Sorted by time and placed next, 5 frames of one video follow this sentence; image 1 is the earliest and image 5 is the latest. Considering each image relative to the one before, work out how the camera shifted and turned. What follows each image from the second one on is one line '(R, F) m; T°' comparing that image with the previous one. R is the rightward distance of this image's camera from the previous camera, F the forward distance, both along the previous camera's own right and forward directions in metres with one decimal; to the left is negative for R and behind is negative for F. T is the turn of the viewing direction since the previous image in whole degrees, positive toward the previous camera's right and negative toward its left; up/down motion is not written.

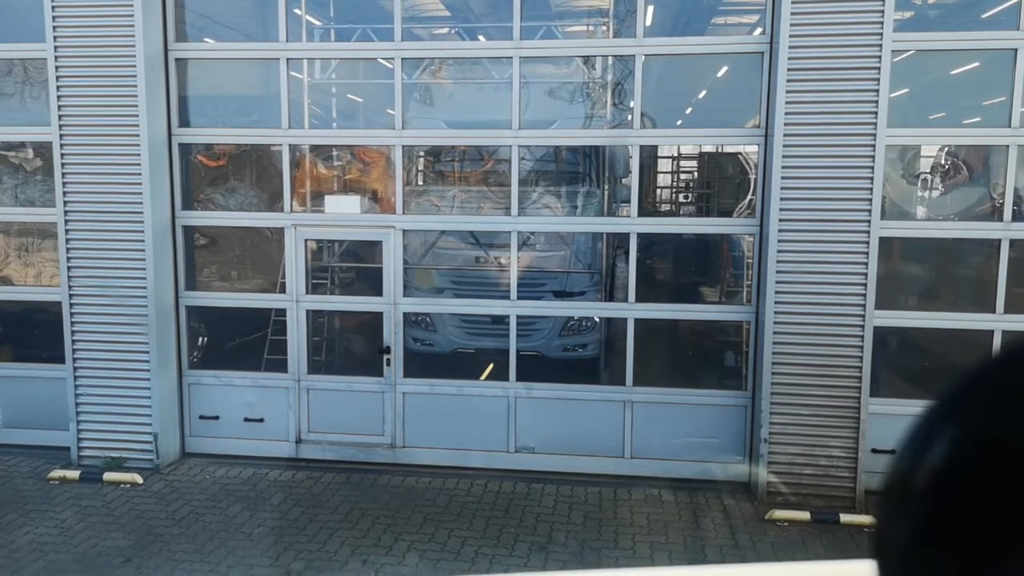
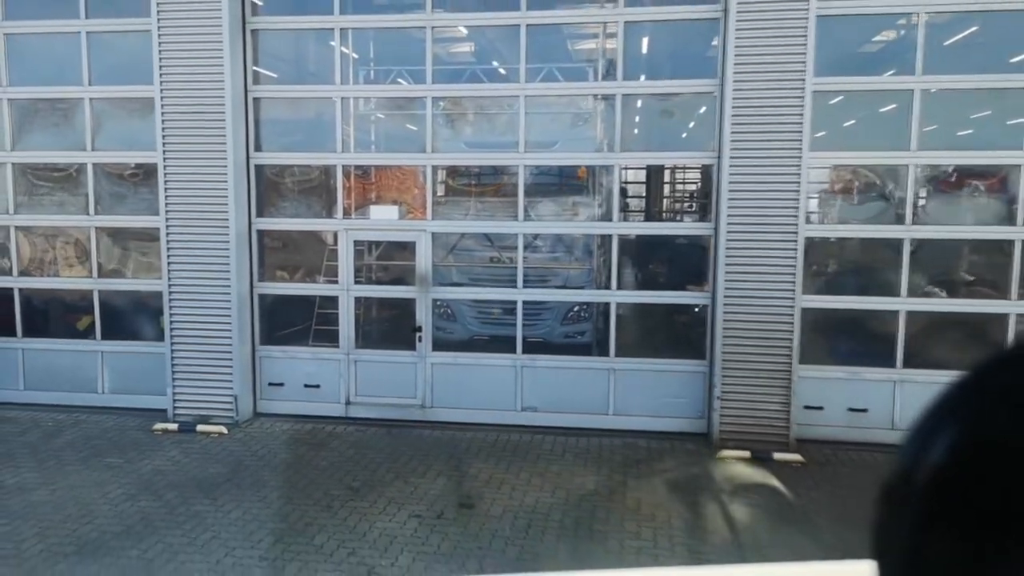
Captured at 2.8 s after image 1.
(+0.1, -1.4) m; -1°
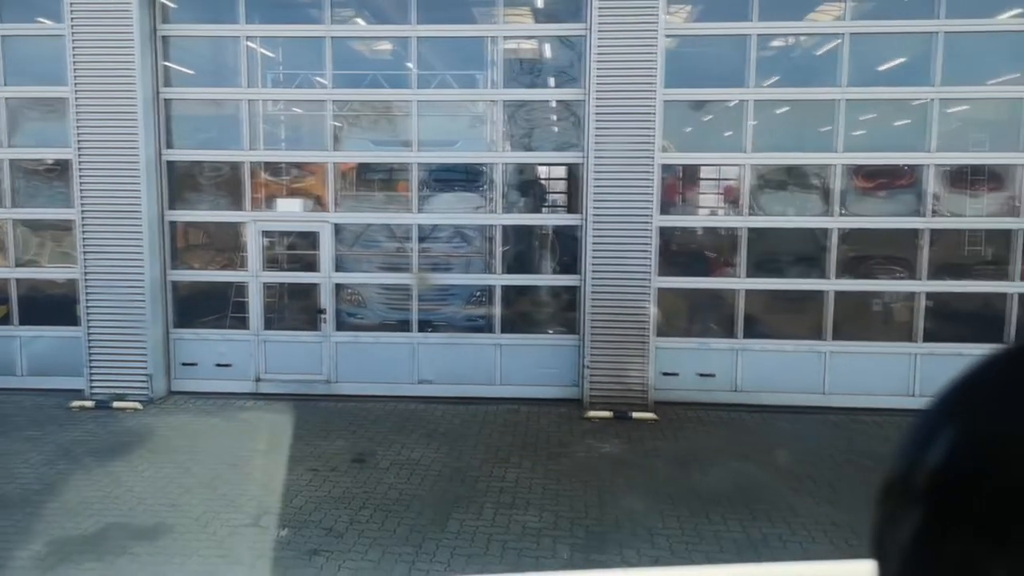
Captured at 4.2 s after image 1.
(+0.4, -0.8) m; +5°
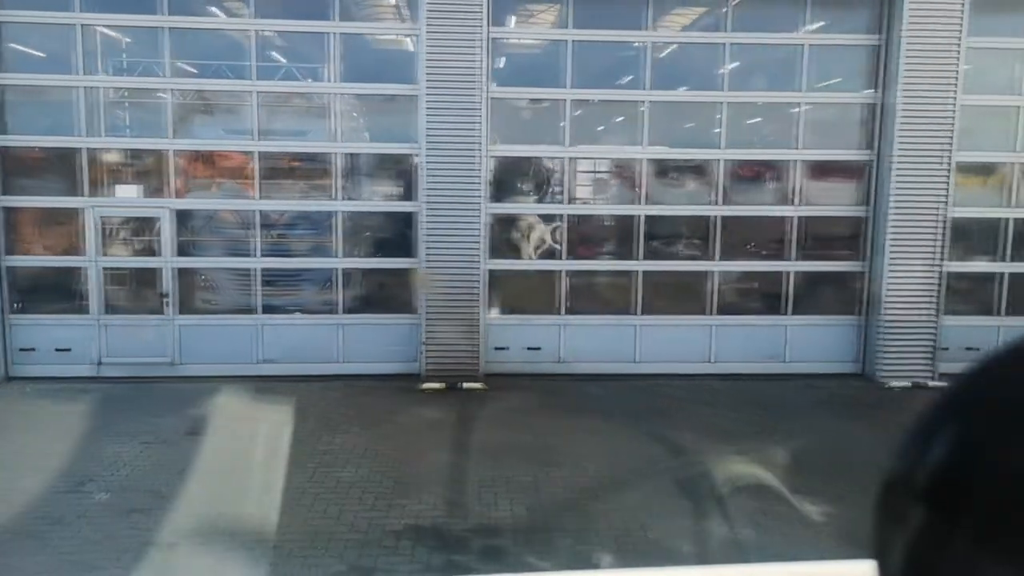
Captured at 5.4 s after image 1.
(+0.6, -0.6) m; +8°
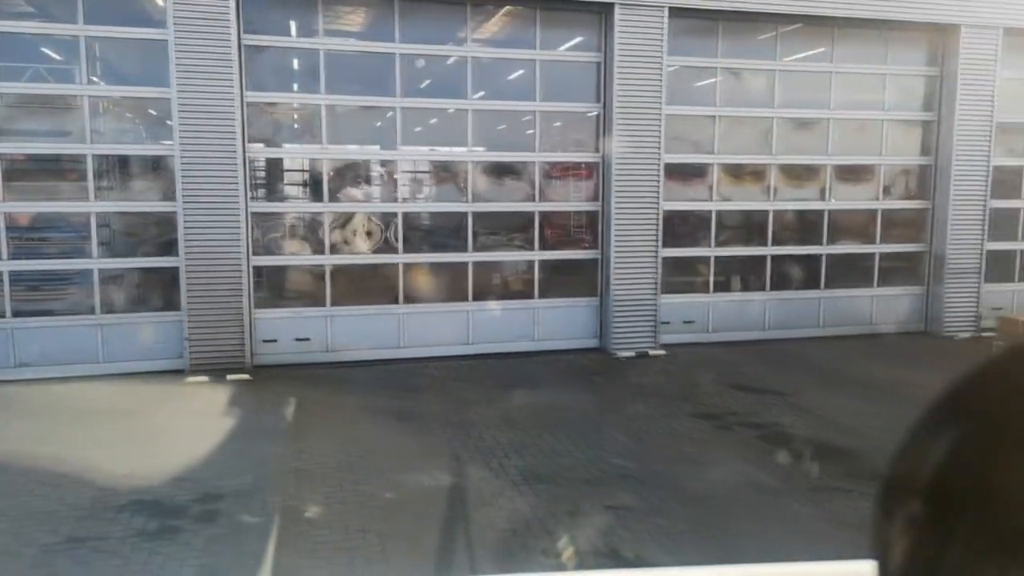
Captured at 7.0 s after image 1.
(+0.9, -0.8) m; +11°
